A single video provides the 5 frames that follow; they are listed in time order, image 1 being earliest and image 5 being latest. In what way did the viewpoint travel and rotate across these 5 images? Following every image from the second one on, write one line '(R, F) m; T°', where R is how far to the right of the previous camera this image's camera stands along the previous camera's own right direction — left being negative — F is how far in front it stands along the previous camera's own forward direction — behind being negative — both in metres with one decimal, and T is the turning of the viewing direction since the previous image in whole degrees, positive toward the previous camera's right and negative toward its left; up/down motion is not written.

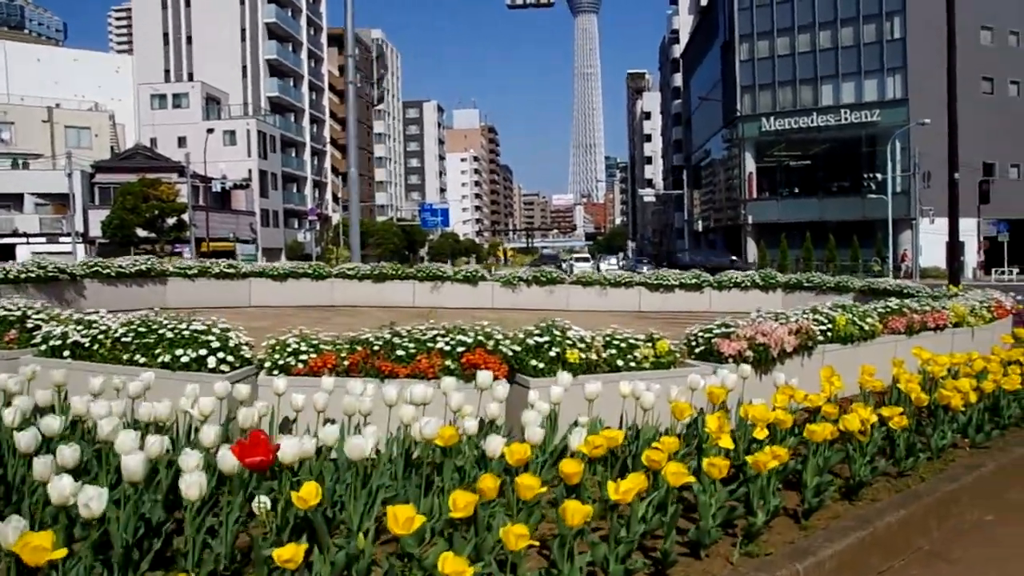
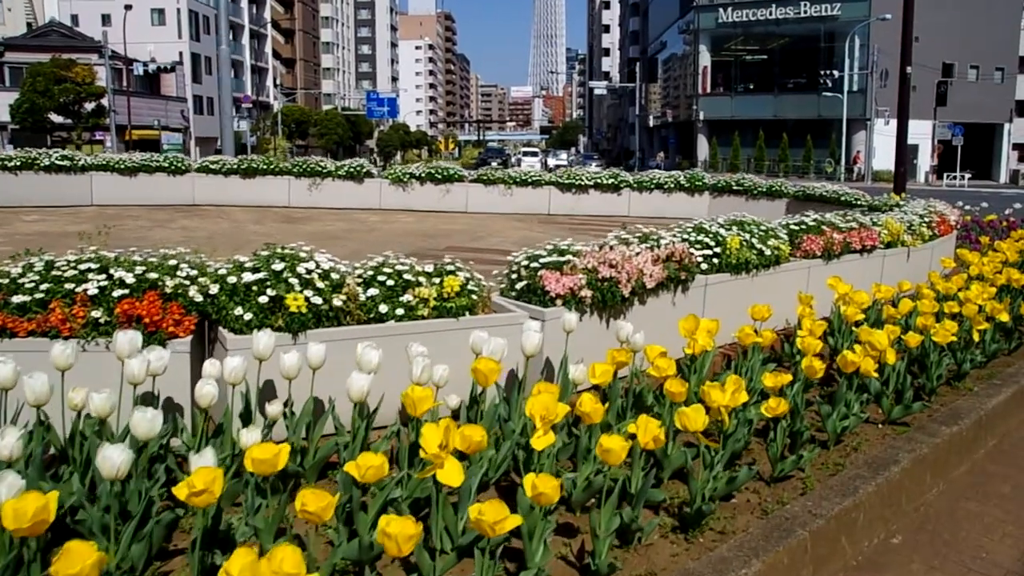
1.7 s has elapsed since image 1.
(+1.2, +2.1) m; +2°
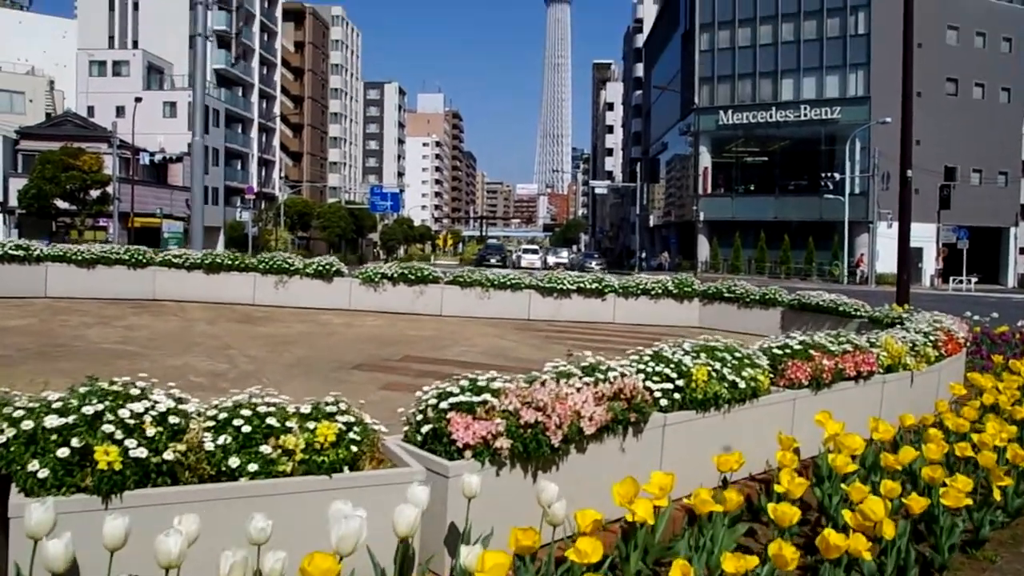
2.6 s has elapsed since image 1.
(+0.4, +0.9) m; 0°
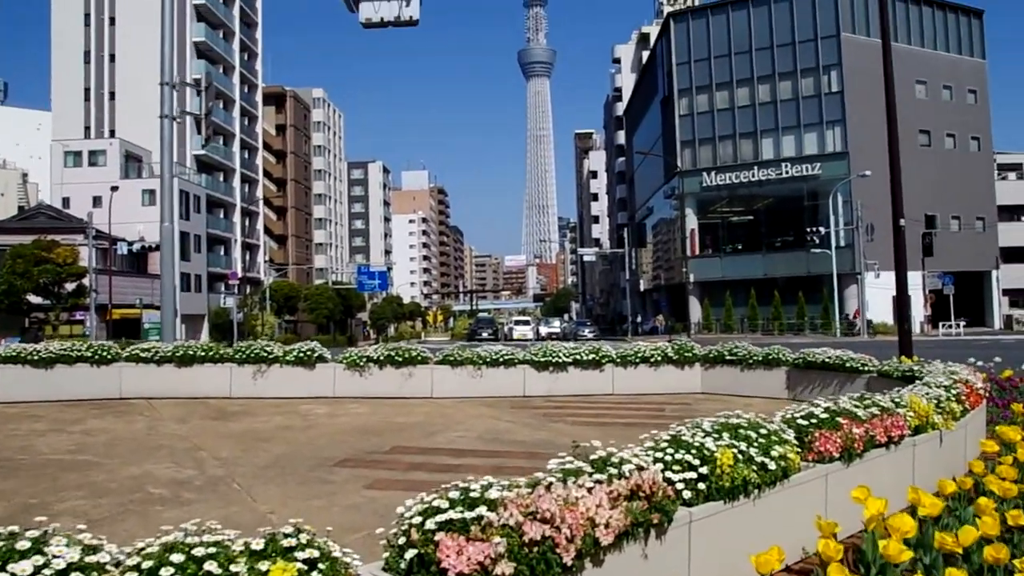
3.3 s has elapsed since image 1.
(0.0, +0.7) m; +1°
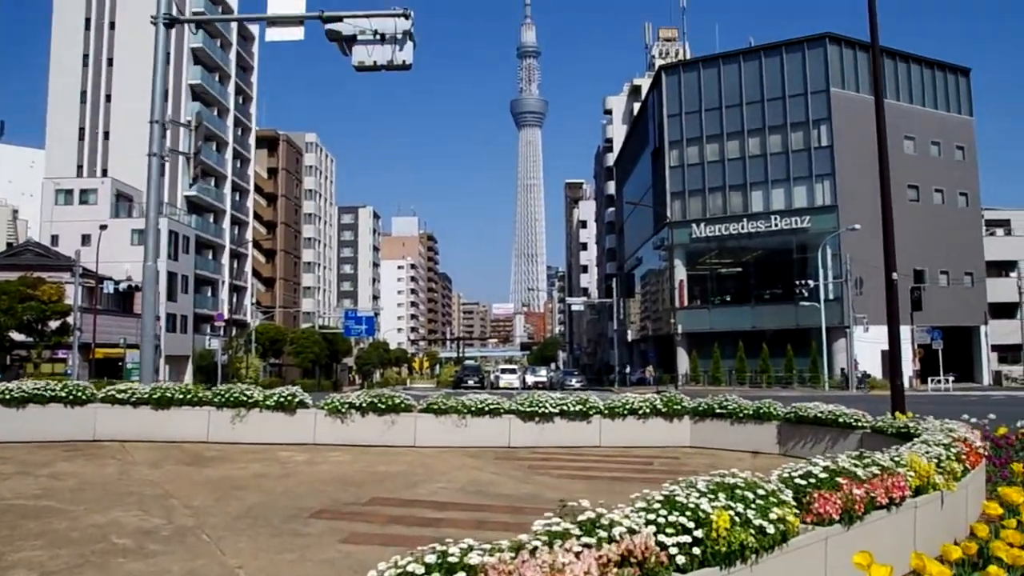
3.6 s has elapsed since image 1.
(0.0, +0.2) m; +1°
